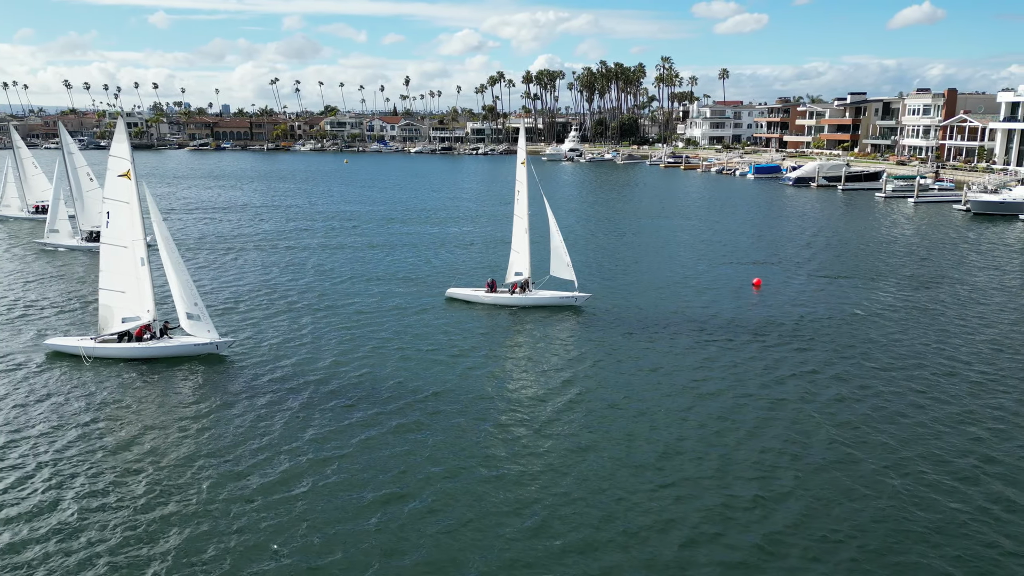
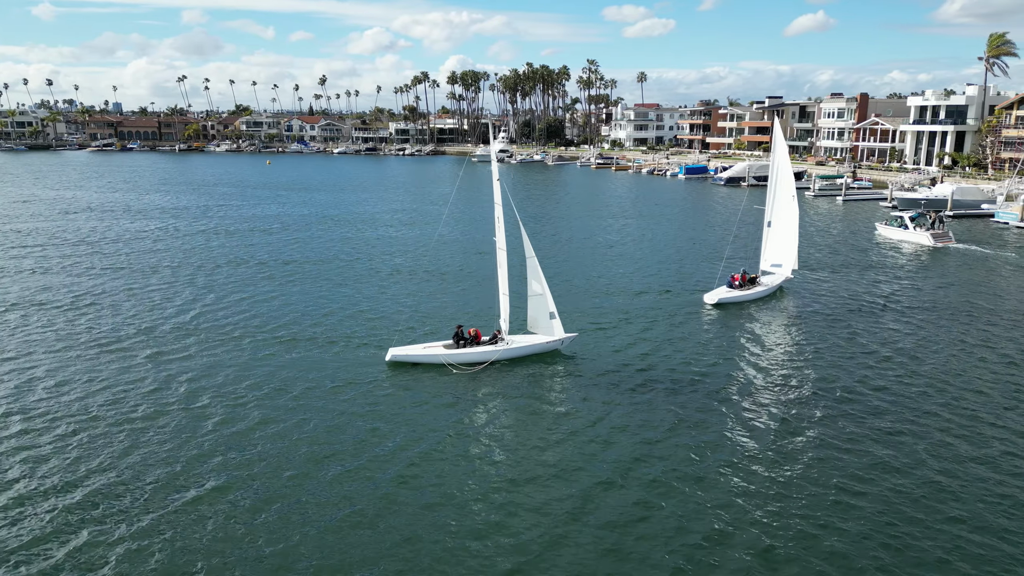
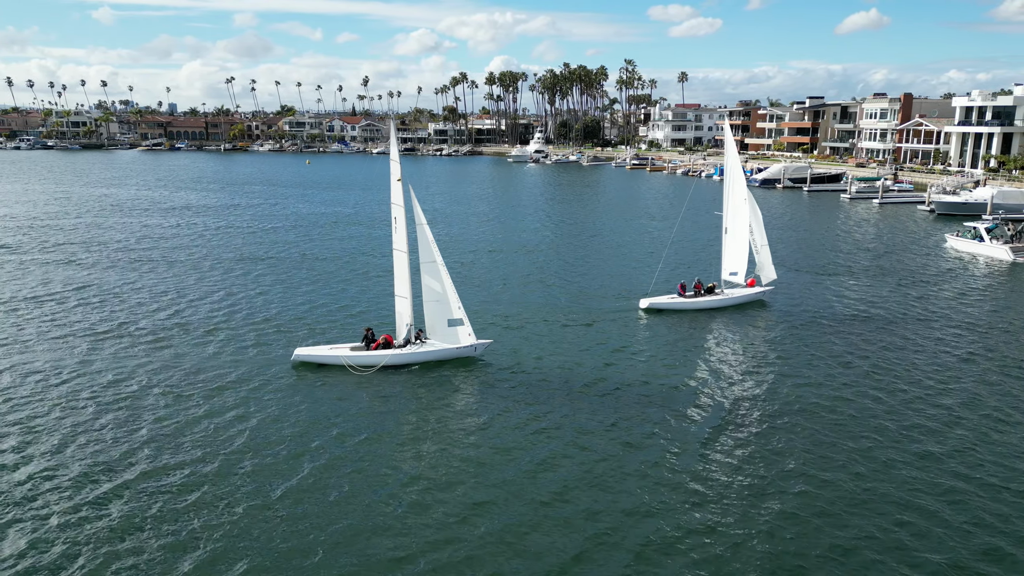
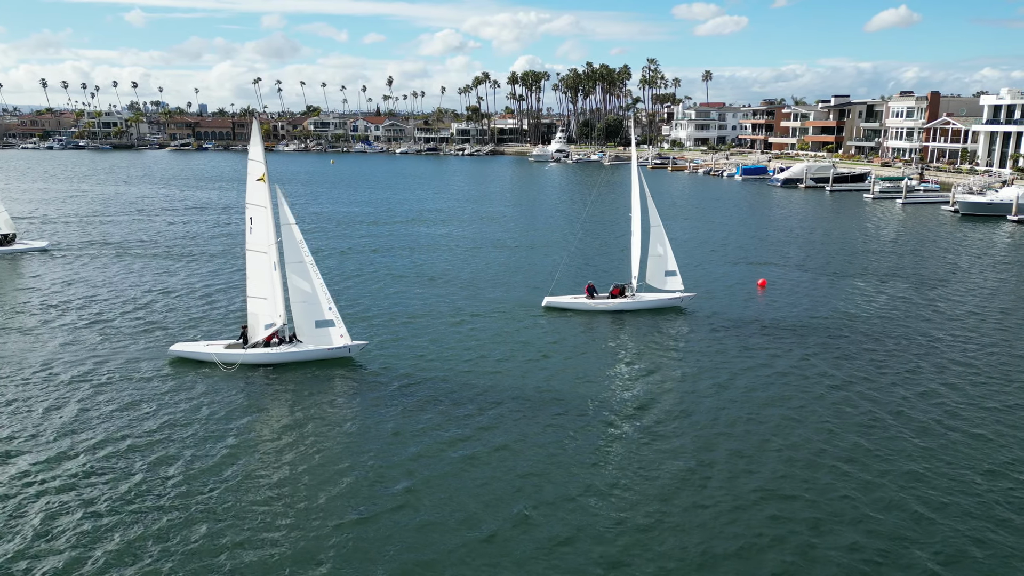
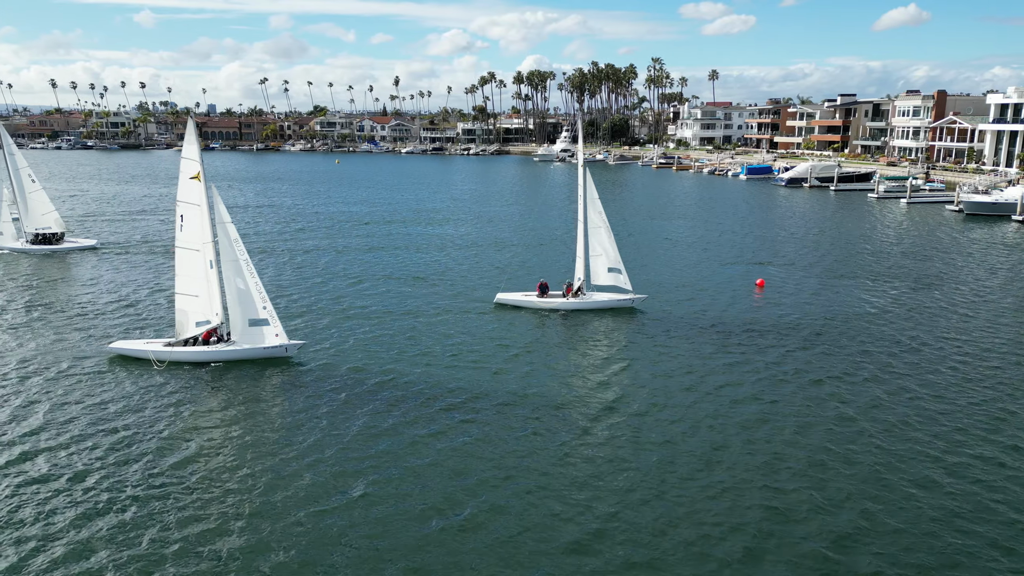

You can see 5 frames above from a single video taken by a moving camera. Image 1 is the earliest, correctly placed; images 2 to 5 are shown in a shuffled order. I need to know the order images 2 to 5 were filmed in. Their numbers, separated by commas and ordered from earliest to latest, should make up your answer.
5, 4, 3, 2
